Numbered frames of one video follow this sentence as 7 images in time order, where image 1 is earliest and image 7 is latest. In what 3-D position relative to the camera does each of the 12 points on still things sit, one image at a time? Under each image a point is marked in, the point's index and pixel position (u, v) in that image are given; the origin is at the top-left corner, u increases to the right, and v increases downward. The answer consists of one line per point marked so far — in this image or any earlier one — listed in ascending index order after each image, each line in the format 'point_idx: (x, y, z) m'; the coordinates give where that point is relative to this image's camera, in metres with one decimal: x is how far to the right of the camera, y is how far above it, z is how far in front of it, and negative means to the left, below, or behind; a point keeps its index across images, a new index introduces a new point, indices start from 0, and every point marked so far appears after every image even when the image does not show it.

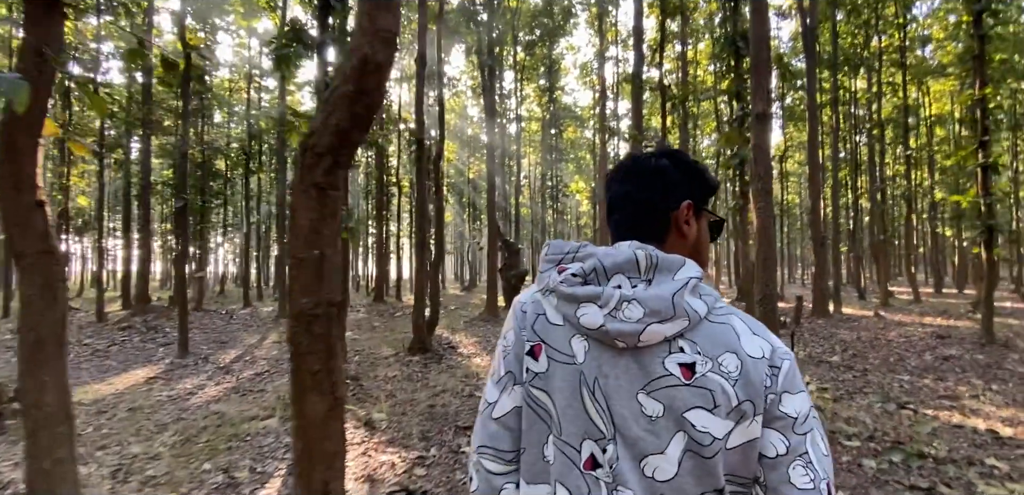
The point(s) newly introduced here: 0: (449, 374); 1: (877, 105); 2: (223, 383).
0: (-0.9, -1.8, +6.7) m
1: (+13.6, +5.3, +17.8) m
2: (-4.0, -1.9, +6.6) m
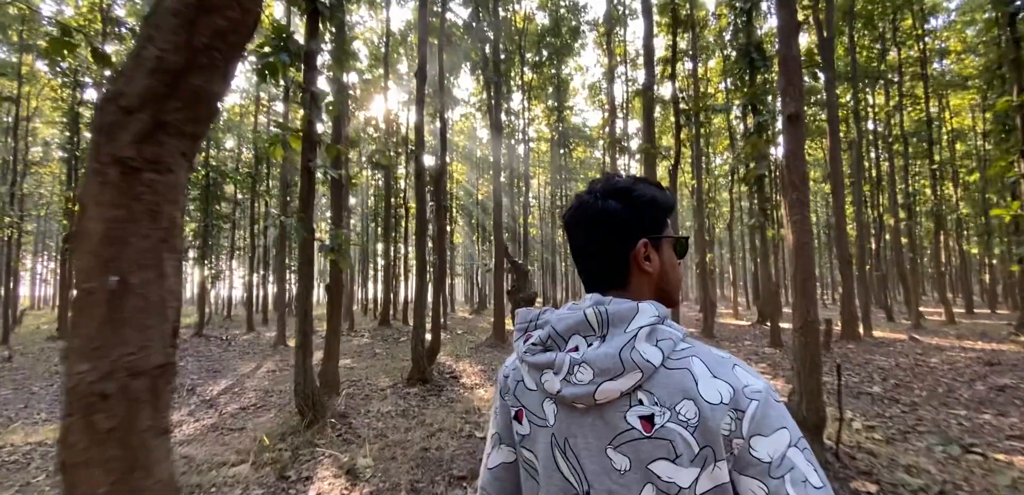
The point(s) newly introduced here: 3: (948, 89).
0: (-0.8, -2.1, +6.1) m
1: (+13.8, +4.6, +17.2) m
2: (-3.9, -2.2, +6.0) m
3: (+15.1, +5.5, +16.6) m
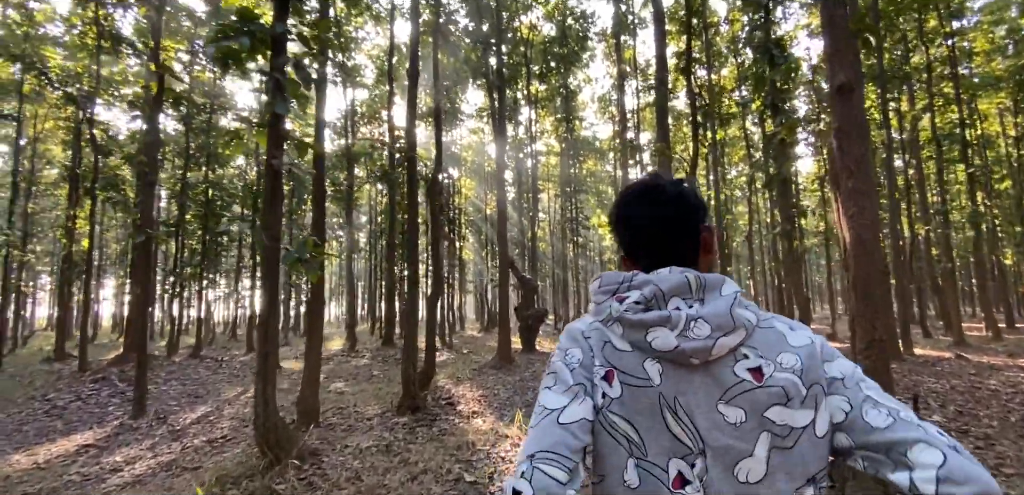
0: (-0.8, -2.2, +5.3) m
1: (+14.1, +4.3, +16.3) m
2: (-3.9, -2.3, +5.3) m
3: (+15.3, +5.1, +15.7) m
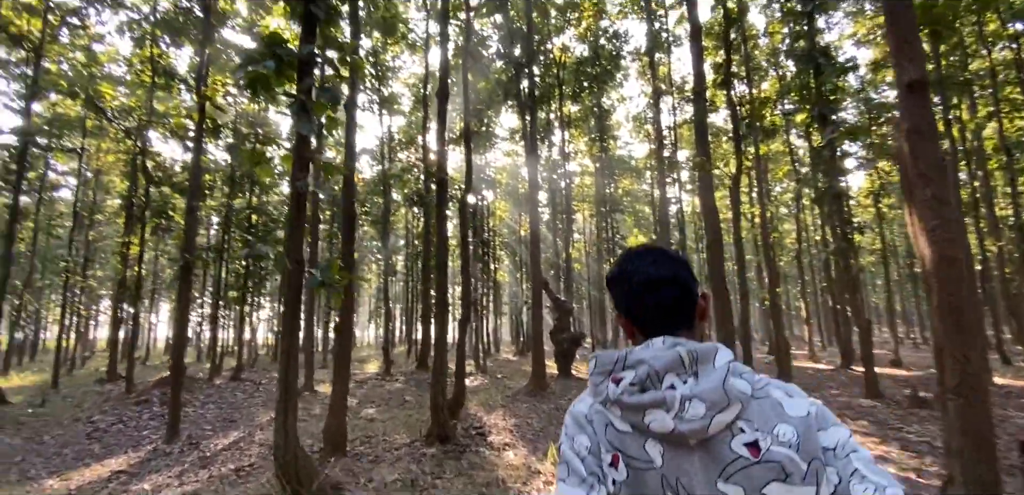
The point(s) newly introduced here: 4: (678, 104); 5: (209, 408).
0: (-0.5, -2.4, +5.0) m
1: (+15.2, +3.7, +15.1) m
2: (-3.5, -2.6, +5.3) m
3: (+16.3, +4.6, +14.4) m
4: (+6.7, +5.8, +19.3) m
5: (-6.1, -3.2, +9.6) m
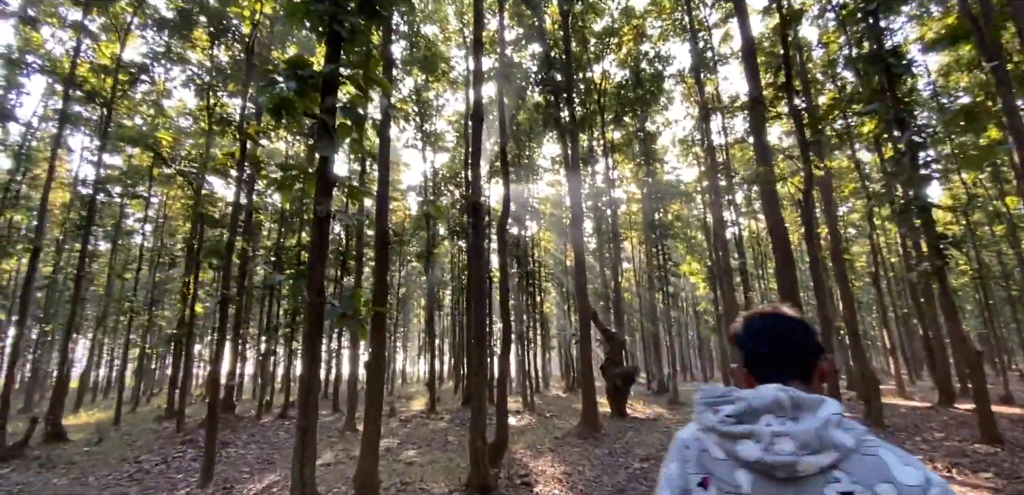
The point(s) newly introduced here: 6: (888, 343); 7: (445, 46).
0: (0.0, -2.7, +4.4) m
1: (+16.4, +3.3, +13.3) m
2: (-3.0, -2.9, +4.9) m
3: (+17.4, +4.3, +12.6) m
4: (+8.3, +4.8, +18.4) m
5: (-5.2, -4.0, +9.5) m
6: (+15.4, -3.8, +19.7) m
7: (-2.5, +7.4, +17.7) m
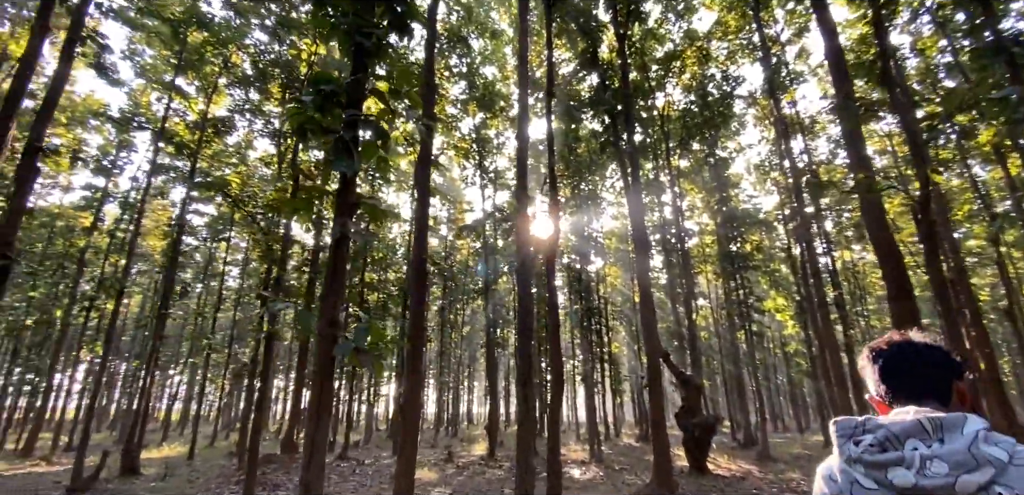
0: (+0.3, -2.8, +3.5) m
1: (+17.7, +2.7, +10.5) m
2: (-2.6, -3.2, +4.4) m
3: (+18.6, +3.8, +9.8) m
4: (+10.5, +3.6, +16.8) m
5: (-4.0, -4.7, +9.1) m
6: (+17.7, -4.8, +16.3) m
7: (-0.3, +6.1, +17.9) m
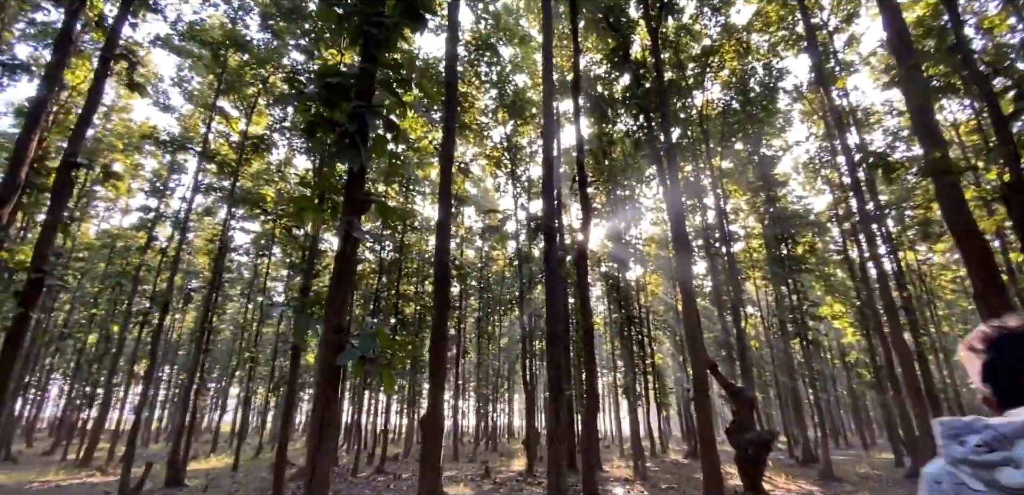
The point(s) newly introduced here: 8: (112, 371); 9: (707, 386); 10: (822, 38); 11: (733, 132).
0: (+0.5, -2.8, +3.1) m
1: (+18.3, +3.1, +8.8) m
2: (-2.3, -3.3, +4.2) m
3: (+19.1, +4.2, +8.0) m
4: (+11.6, +3.6, +15.6) m
5: (-3.3, -4.9, +9.0) m
6: (+19.0, -4.7, +14.4) m
7: (+0.8, +5.8, +17.6) m
8: (-15.9, -4.9, +19.0) m
9: (+4.0, -2.8, +9.8) m
10: (+10.2, +7.0, +15.8) m
11: (+7.6, +4.1, +16.7) m
